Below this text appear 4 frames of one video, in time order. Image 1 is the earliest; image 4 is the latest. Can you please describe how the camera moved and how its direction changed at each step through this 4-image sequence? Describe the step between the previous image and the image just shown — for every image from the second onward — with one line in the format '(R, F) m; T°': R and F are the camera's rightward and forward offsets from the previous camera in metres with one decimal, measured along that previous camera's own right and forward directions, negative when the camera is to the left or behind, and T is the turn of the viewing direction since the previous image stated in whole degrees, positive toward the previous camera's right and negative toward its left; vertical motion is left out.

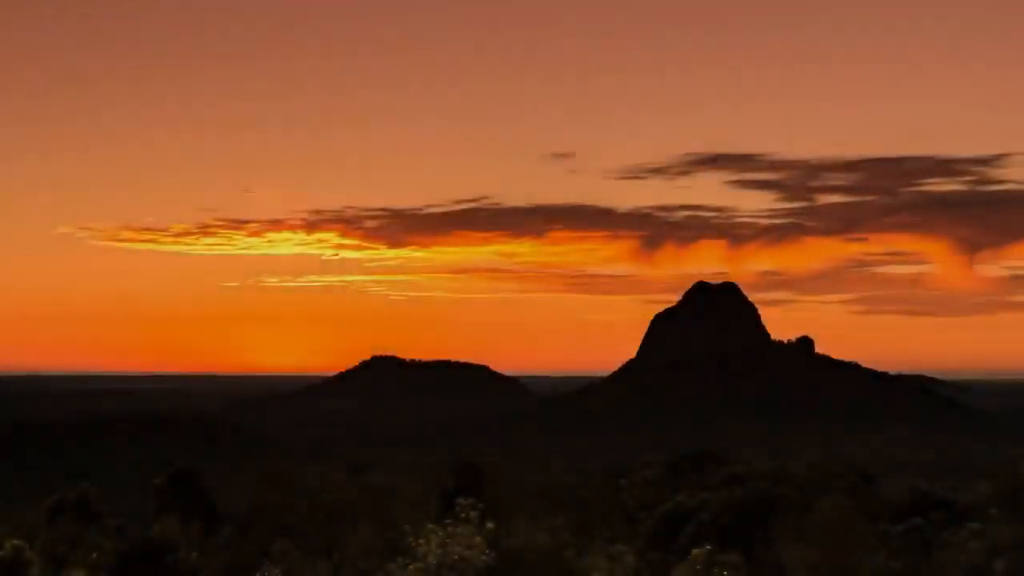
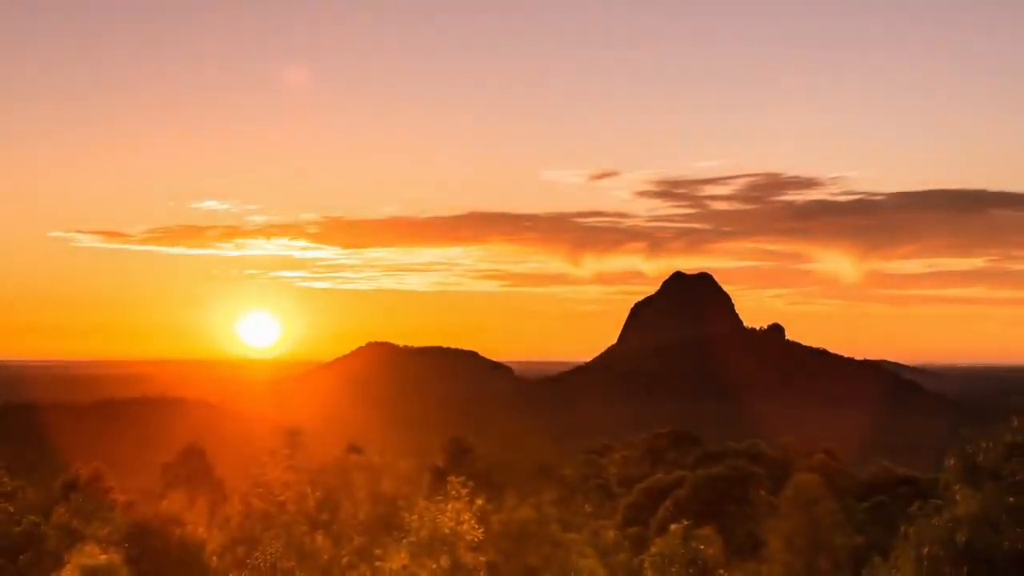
(-0.1, -2.0) m; +1°
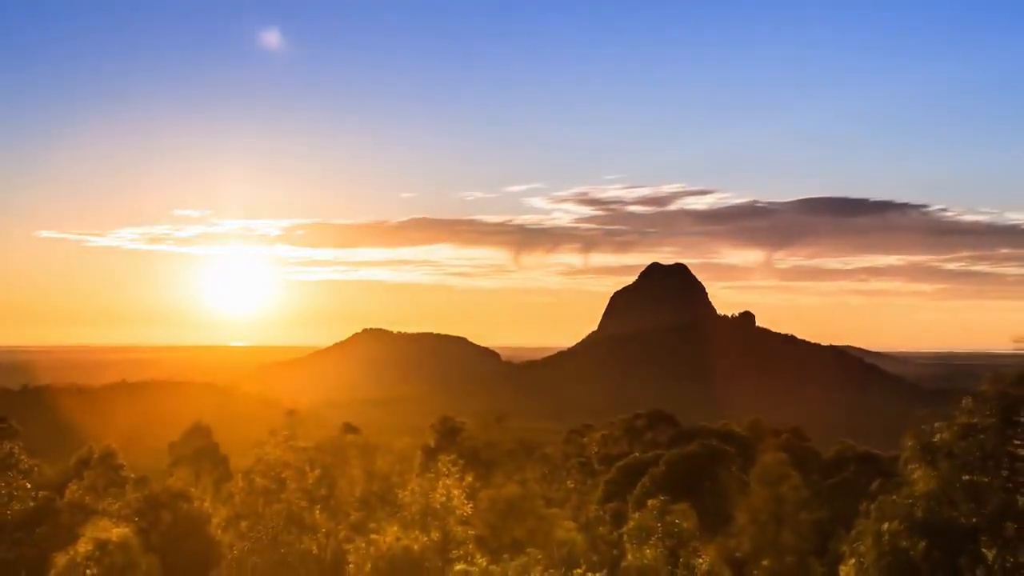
(-0.2, -2.1) m; +1°
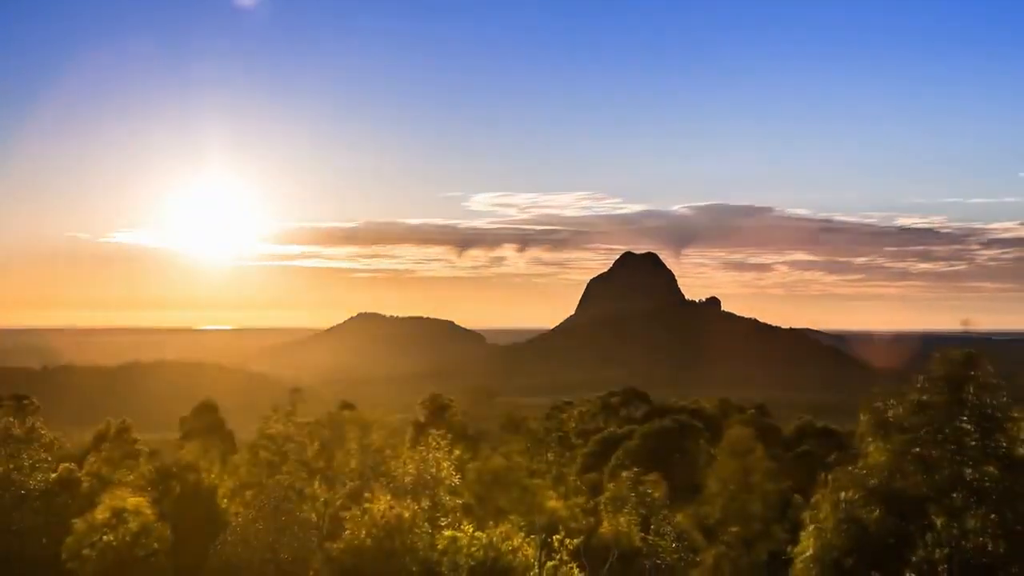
(0.0, -2.9) m; +1°
